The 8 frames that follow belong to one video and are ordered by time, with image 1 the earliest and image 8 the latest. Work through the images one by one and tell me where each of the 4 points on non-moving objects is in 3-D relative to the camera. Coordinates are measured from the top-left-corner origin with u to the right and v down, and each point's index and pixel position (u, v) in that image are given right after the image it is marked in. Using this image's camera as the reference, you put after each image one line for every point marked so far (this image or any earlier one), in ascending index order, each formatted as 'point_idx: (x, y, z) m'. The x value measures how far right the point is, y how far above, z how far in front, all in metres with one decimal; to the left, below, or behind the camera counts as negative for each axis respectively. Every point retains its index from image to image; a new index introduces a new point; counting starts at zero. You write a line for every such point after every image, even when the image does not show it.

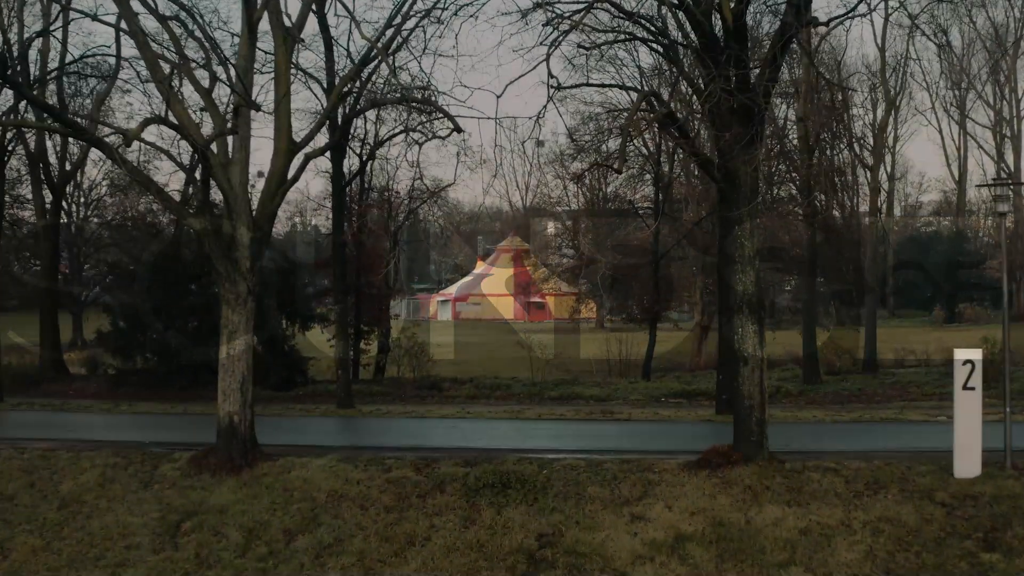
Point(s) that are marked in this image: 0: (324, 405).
0: (-1.7, -1.0, +16.6) m
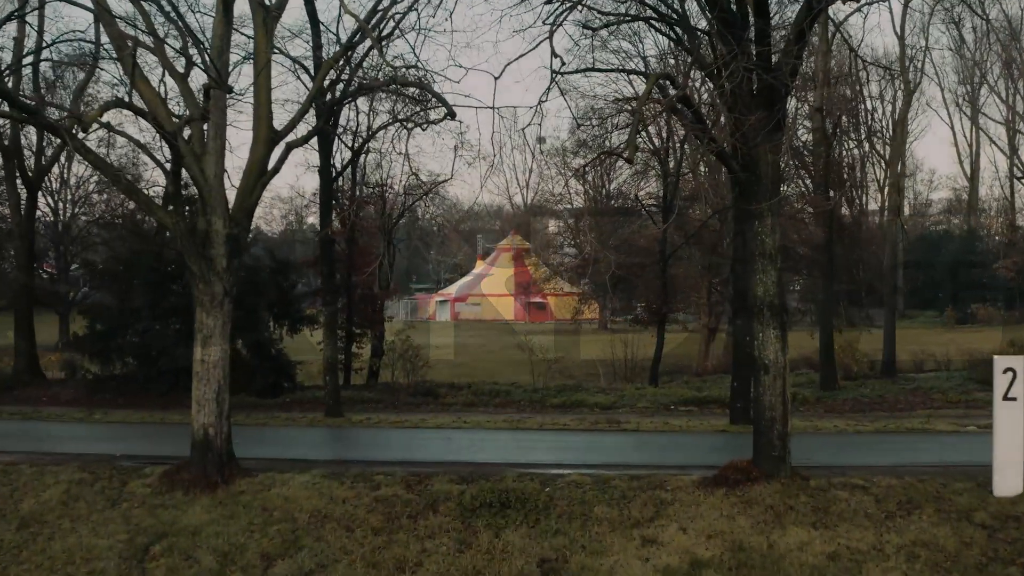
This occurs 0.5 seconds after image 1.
0: (-1.7, -1.1, +15.5) m
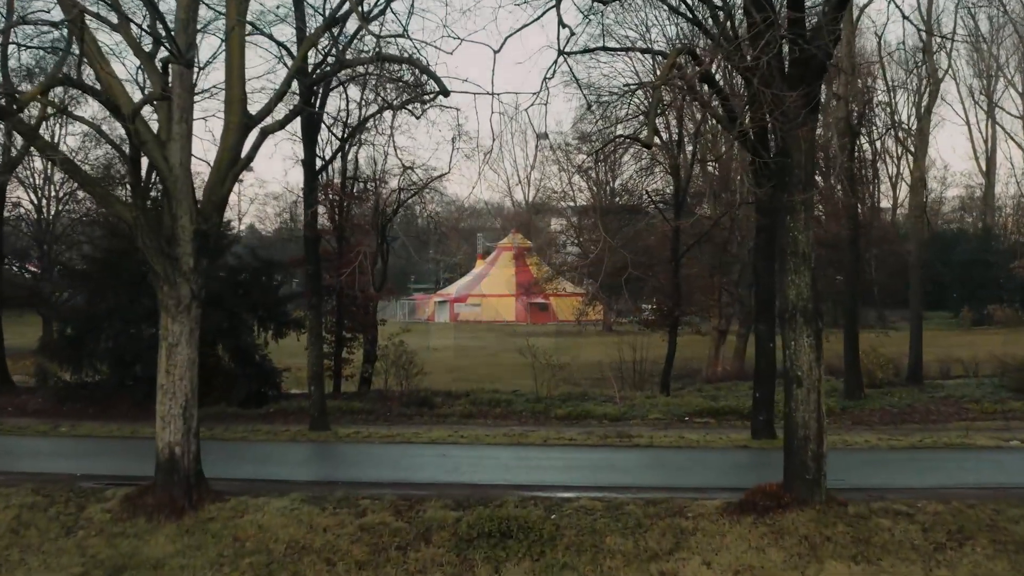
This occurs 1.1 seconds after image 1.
0: (-1.7, -1.1, +14.3) m
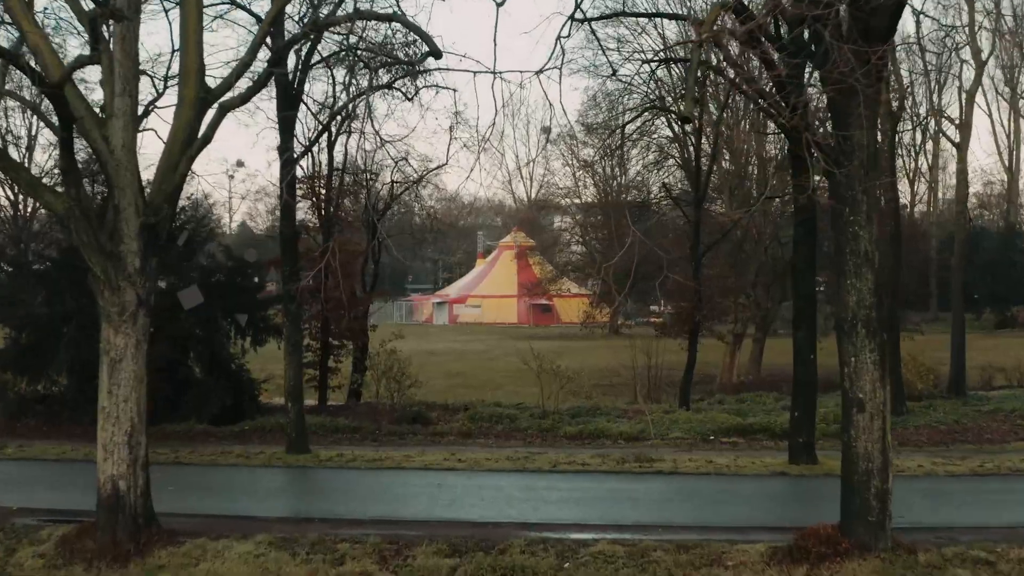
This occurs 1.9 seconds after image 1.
0: (-1.6, -1.1, +12.7) m
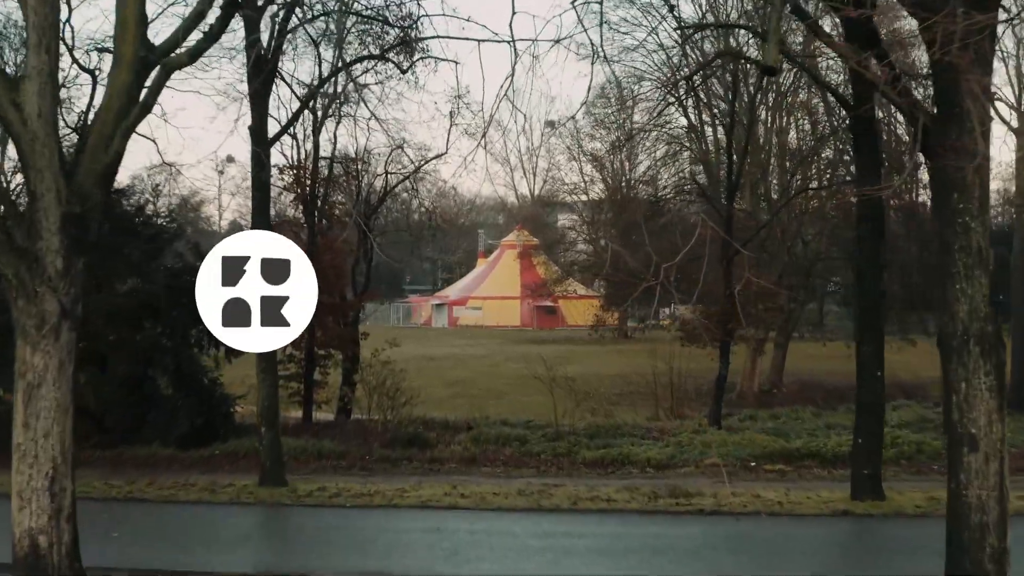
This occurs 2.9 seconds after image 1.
0: (-1.6, -1.1, +10.9) m
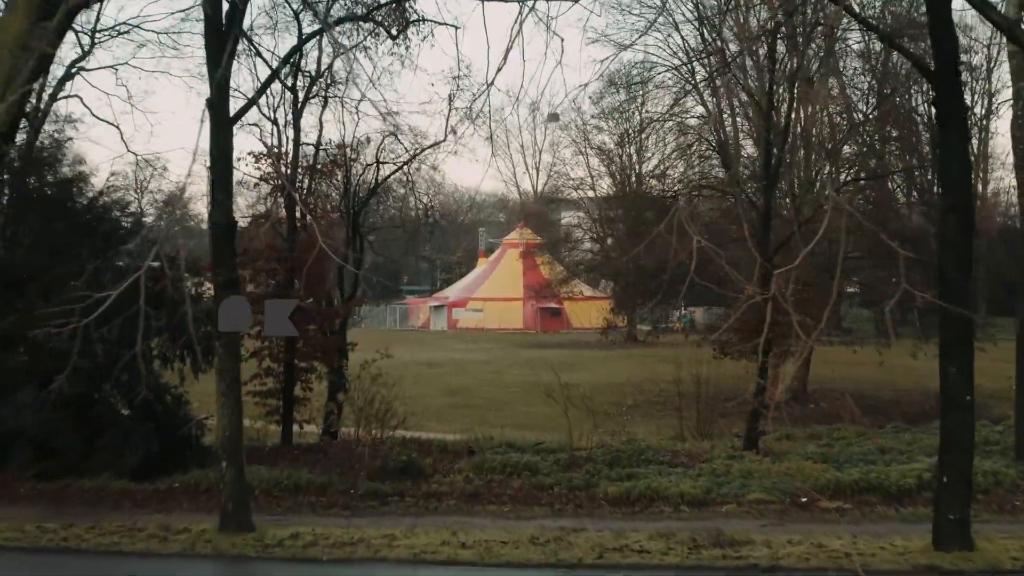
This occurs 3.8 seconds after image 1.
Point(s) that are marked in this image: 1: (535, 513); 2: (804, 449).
0: (-1.5, -1.1, +9.1) m
1: (+0.1, -1.1, +9.4) m
2: (+1.9, -1.1, +12.4) m
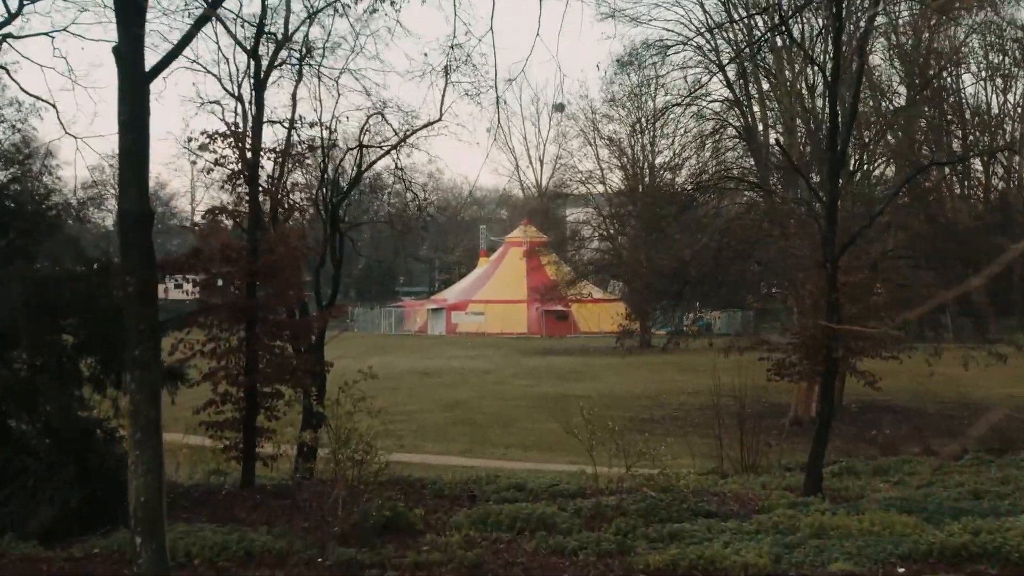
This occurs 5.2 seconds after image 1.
0: (-1.5, -1.2, +6.9) m
1: (+0.2, -1.2, +7.2) m
2: (+2.0, -1.1, +10.2) m
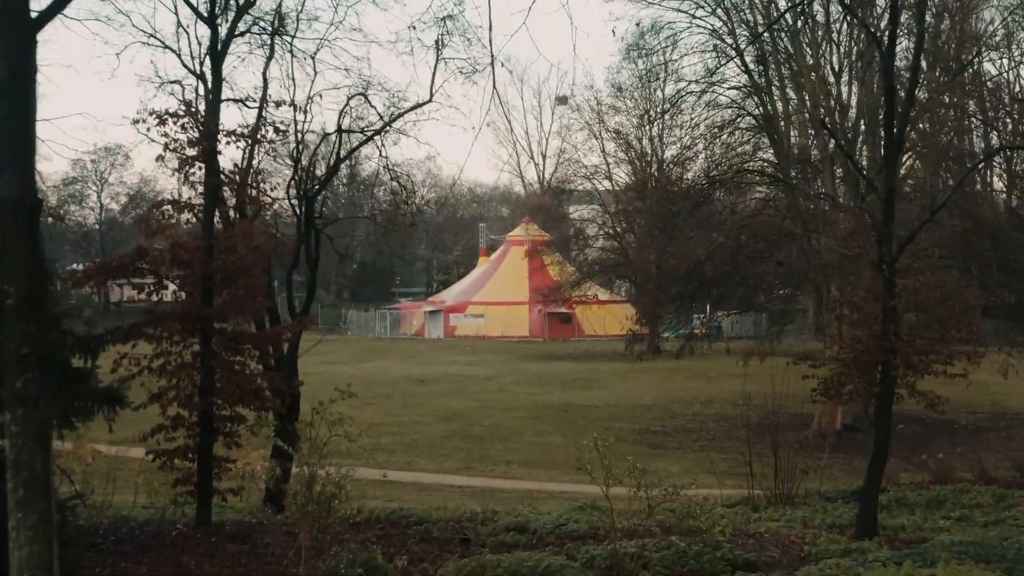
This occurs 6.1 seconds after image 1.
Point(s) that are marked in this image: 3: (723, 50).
0: (-1.5, -1.2, +5.4) m
1: (+0.2, -1.2, +5.6) m
2: (+2.0, -1.1, +8.7) m
3: (+2.2, +2.4, +19.0) m
